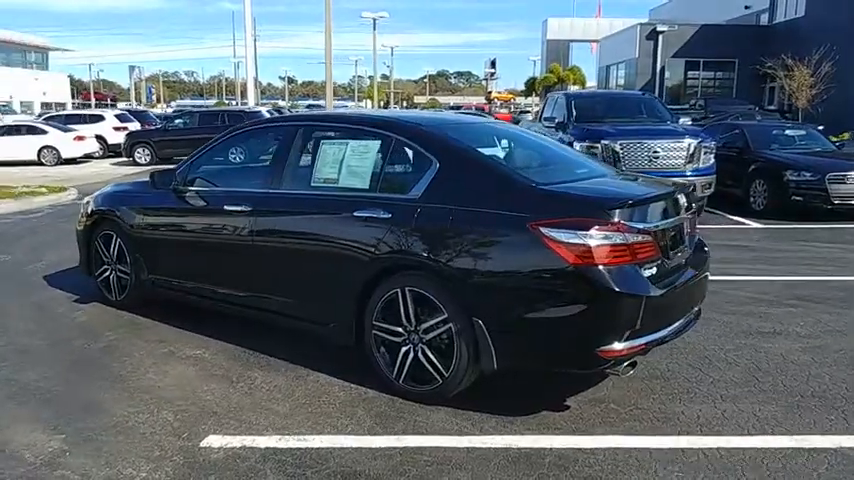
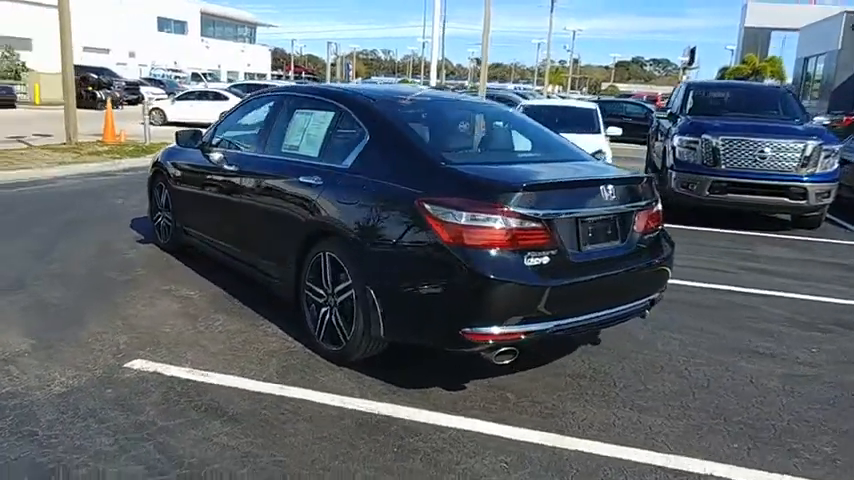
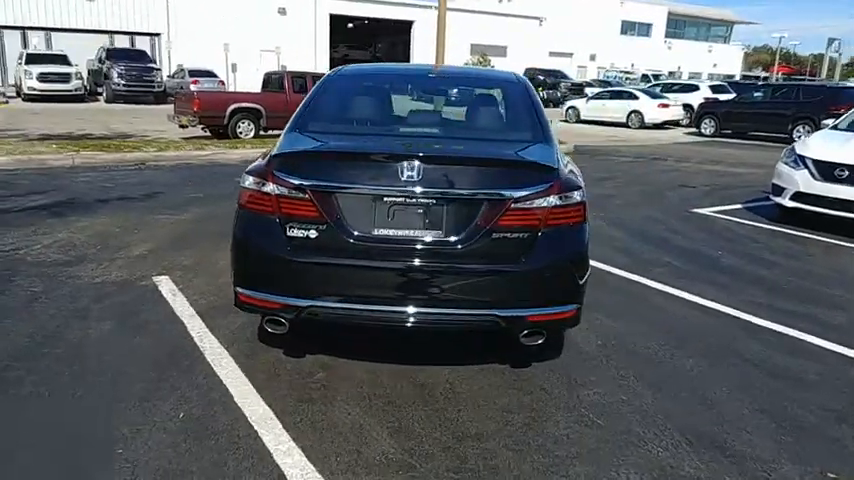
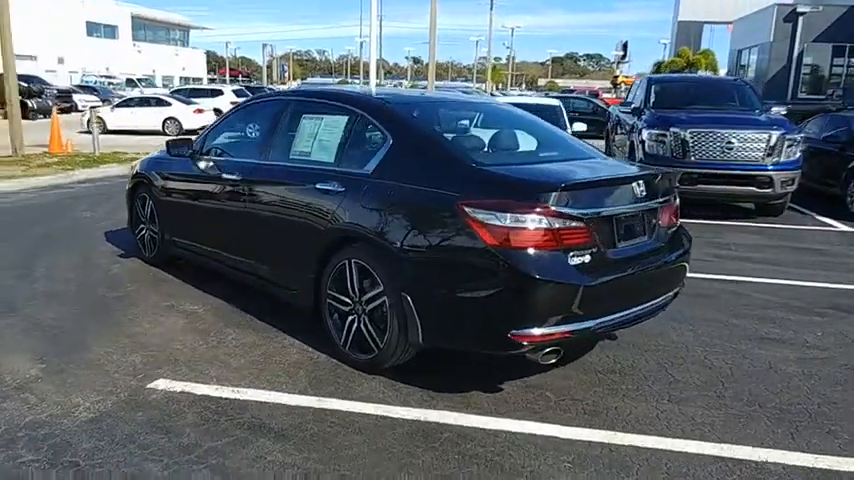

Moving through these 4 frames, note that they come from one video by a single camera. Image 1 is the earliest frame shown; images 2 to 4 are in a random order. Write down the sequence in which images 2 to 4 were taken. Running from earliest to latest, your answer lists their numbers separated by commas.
4, 2, 3
